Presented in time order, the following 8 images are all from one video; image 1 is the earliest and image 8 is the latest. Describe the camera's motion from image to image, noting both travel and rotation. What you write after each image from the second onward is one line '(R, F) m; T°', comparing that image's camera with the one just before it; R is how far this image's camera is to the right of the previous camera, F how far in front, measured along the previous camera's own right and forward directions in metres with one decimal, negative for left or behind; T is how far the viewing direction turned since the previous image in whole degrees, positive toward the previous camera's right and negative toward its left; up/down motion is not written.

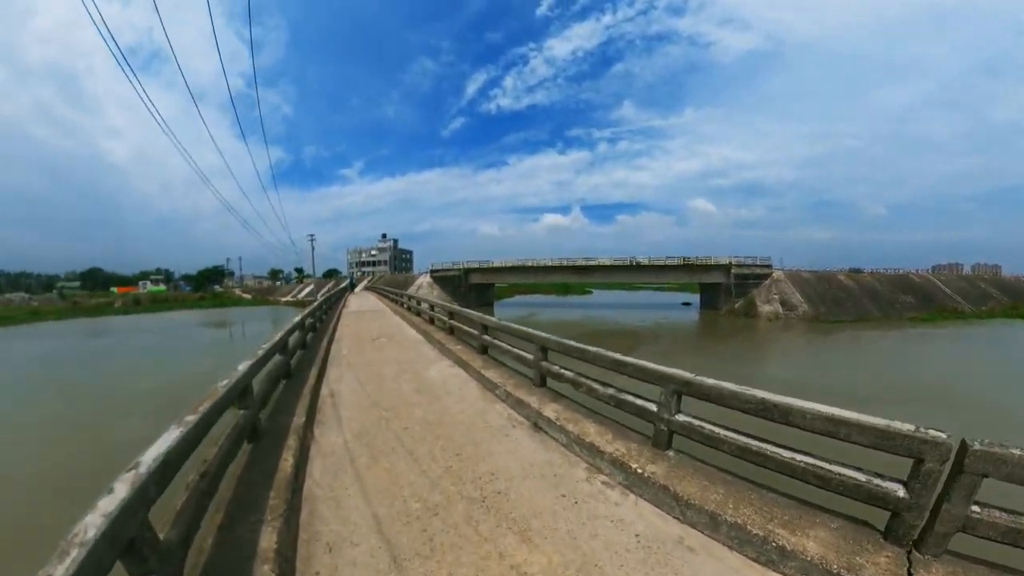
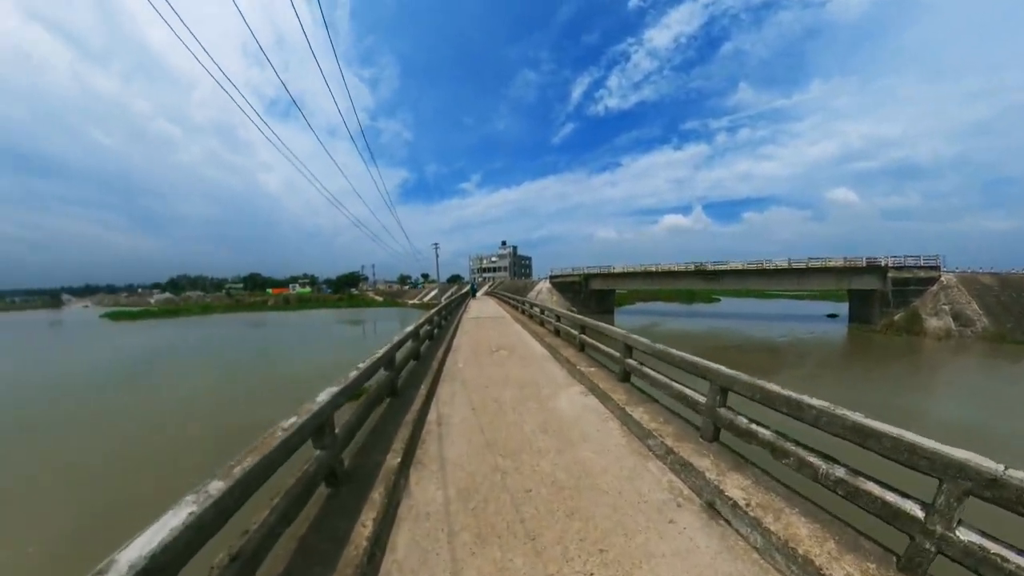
(-0.1, +0.7) m; -12°
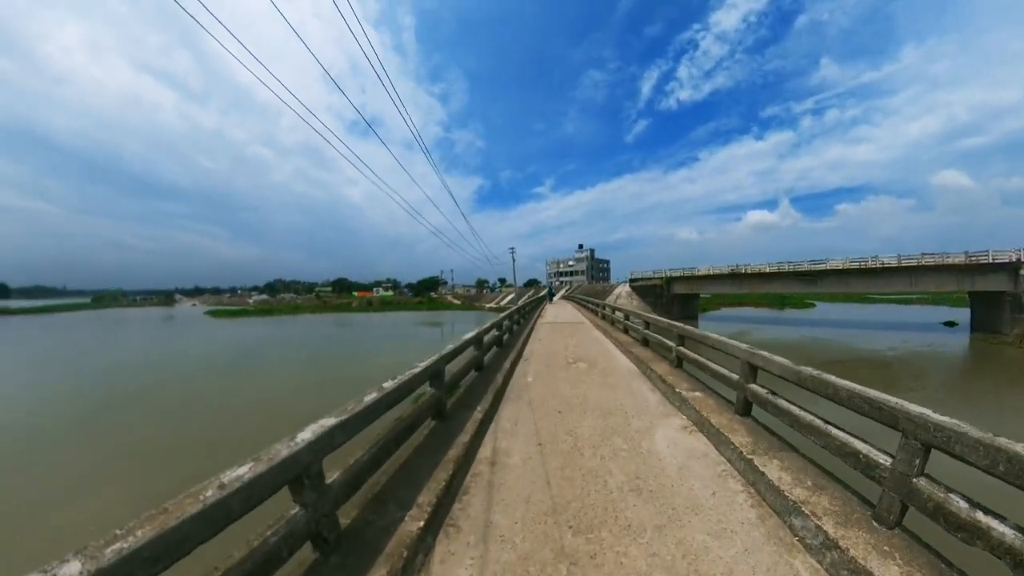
(0.0, +0.7) m; -8°
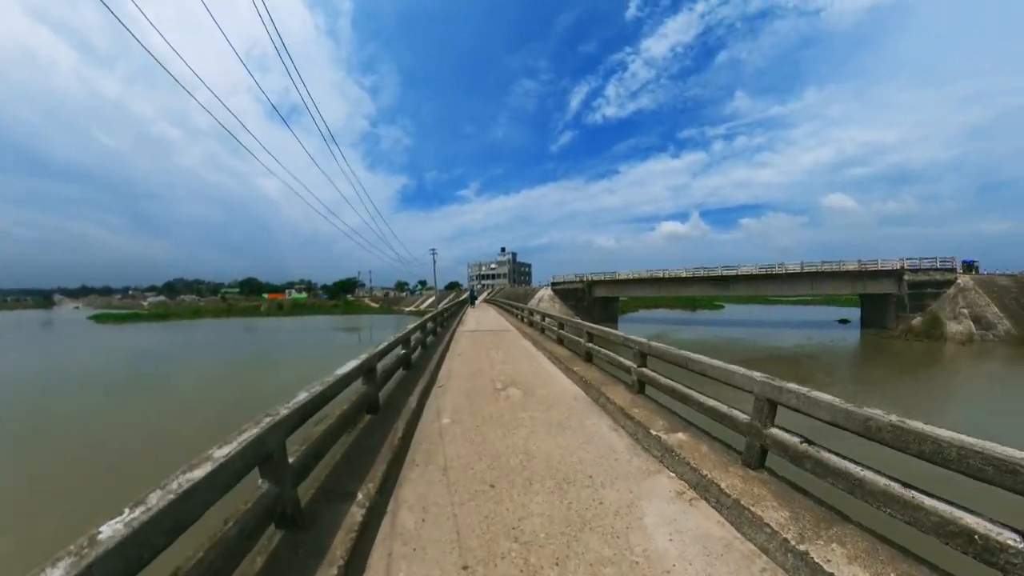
(0.0, +1.0) m; +8°
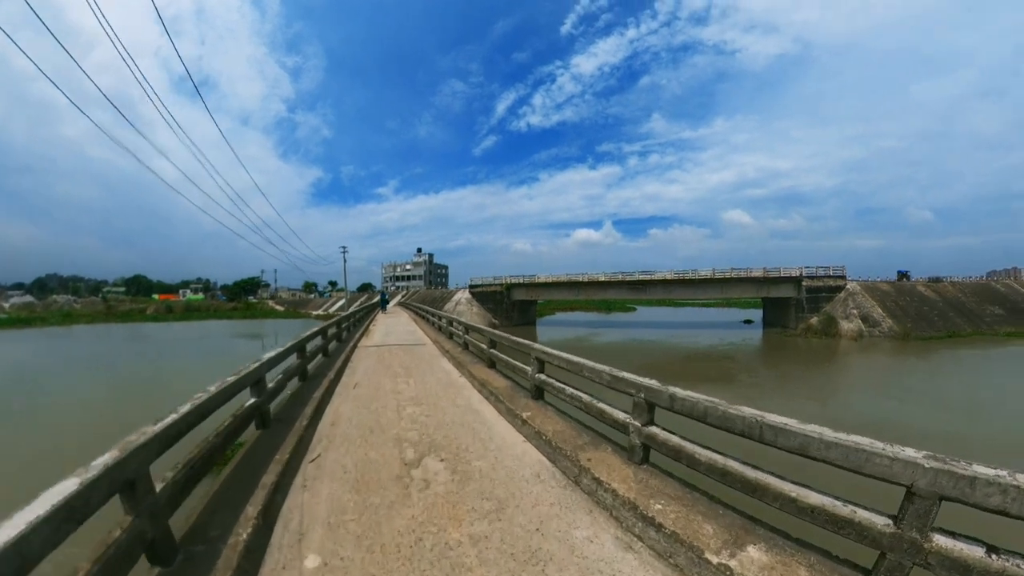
(-0.1, +1.2) m; +9°
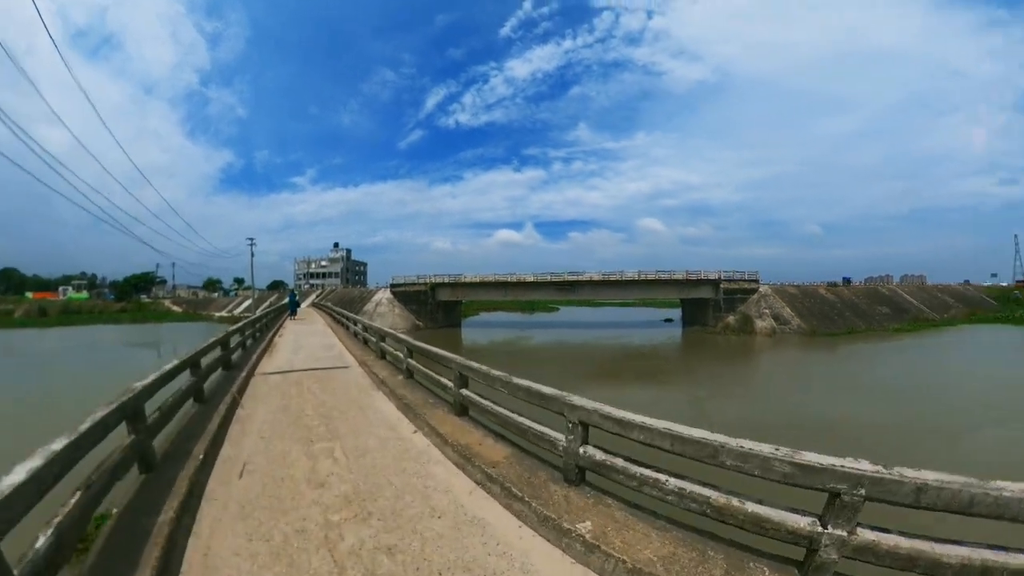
(-0.4, +1.3) m; +8°
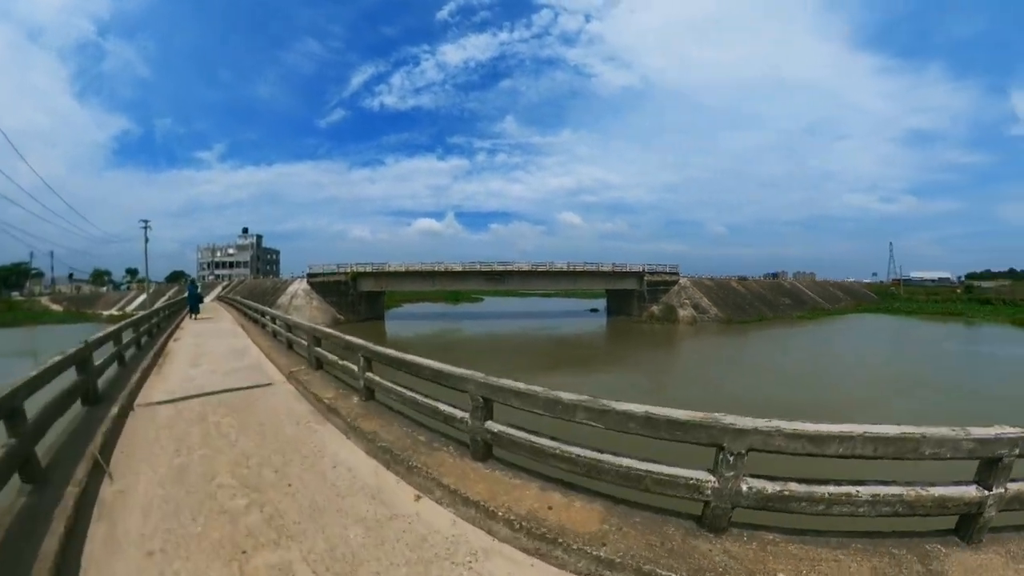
(-0.5, +1.1) m; +8°
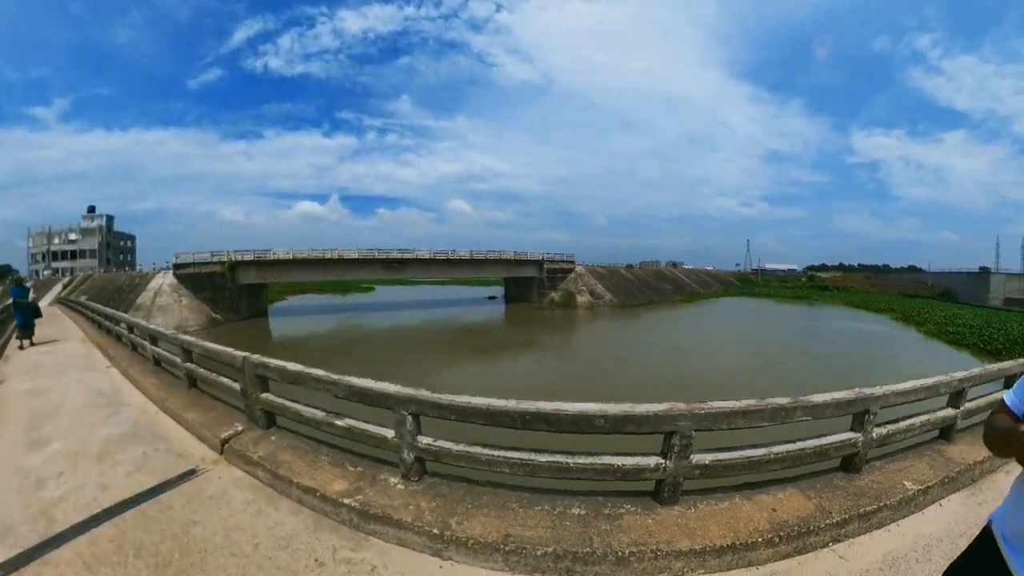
(-1.7, +2.5) m; +12°
